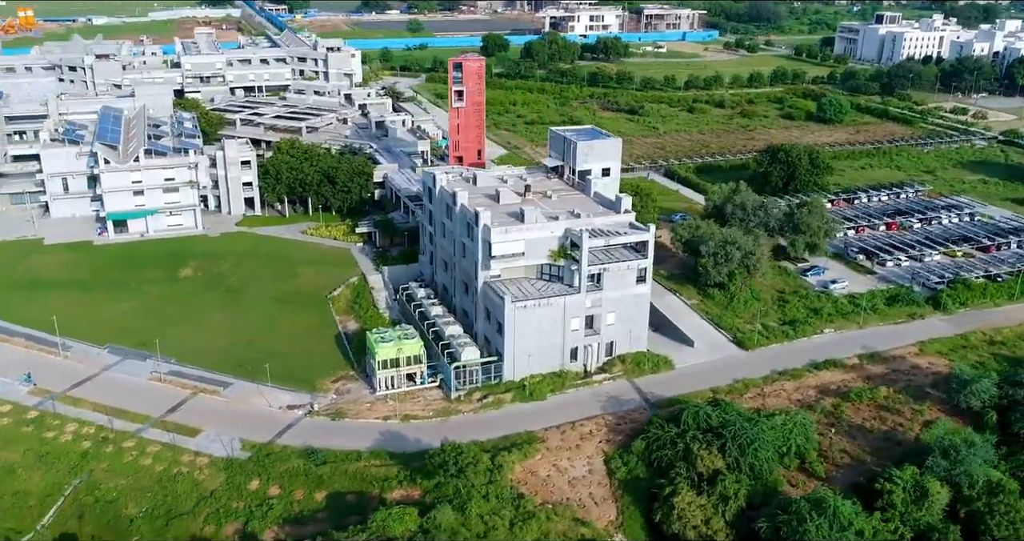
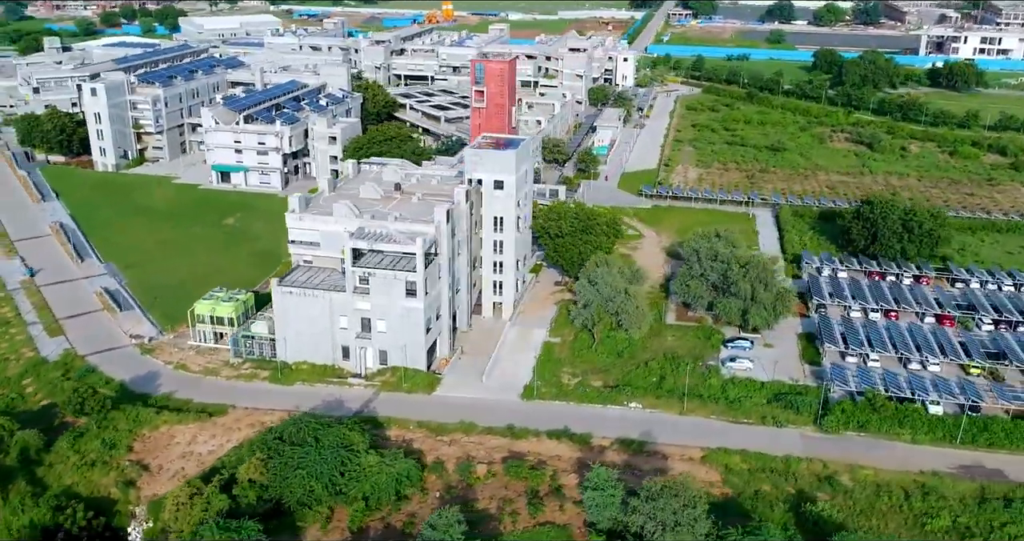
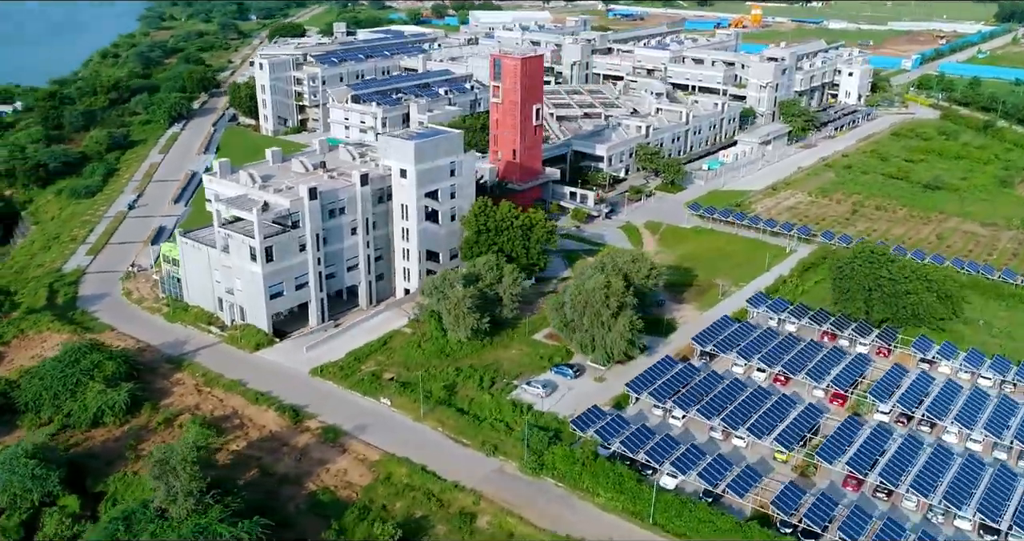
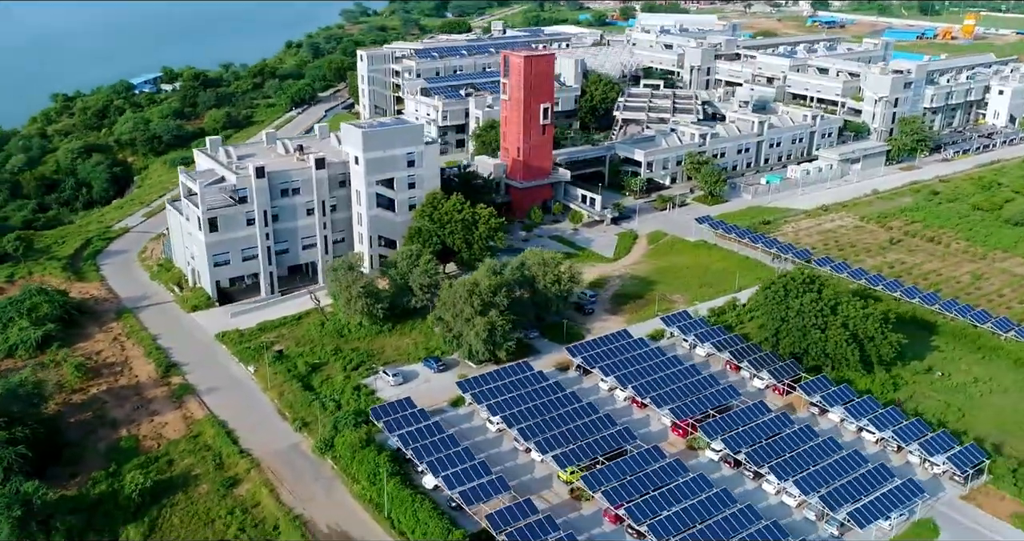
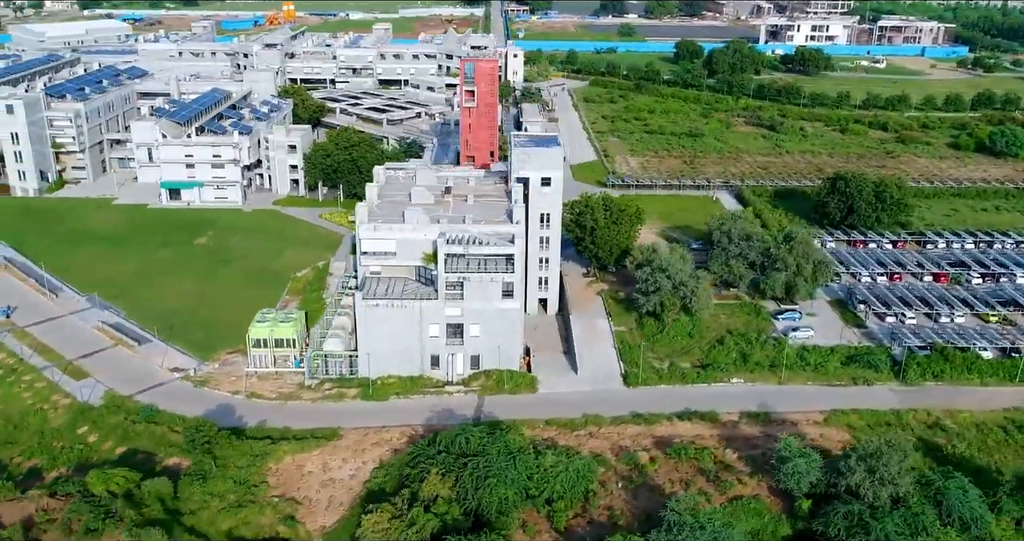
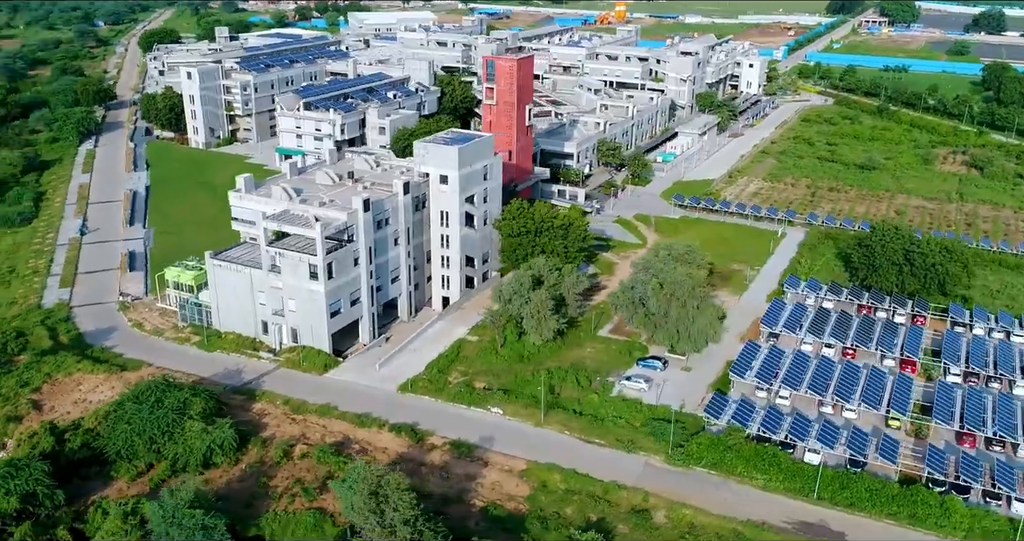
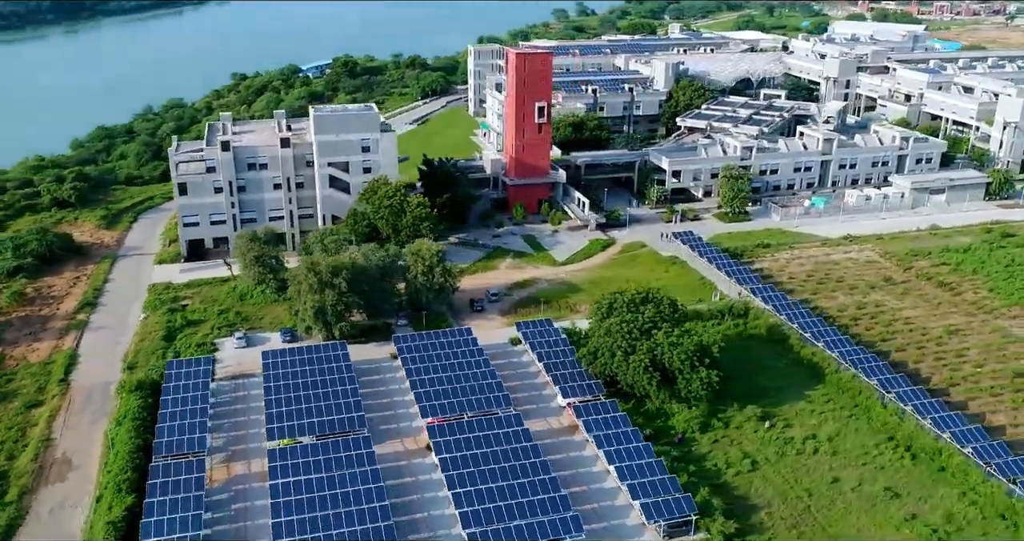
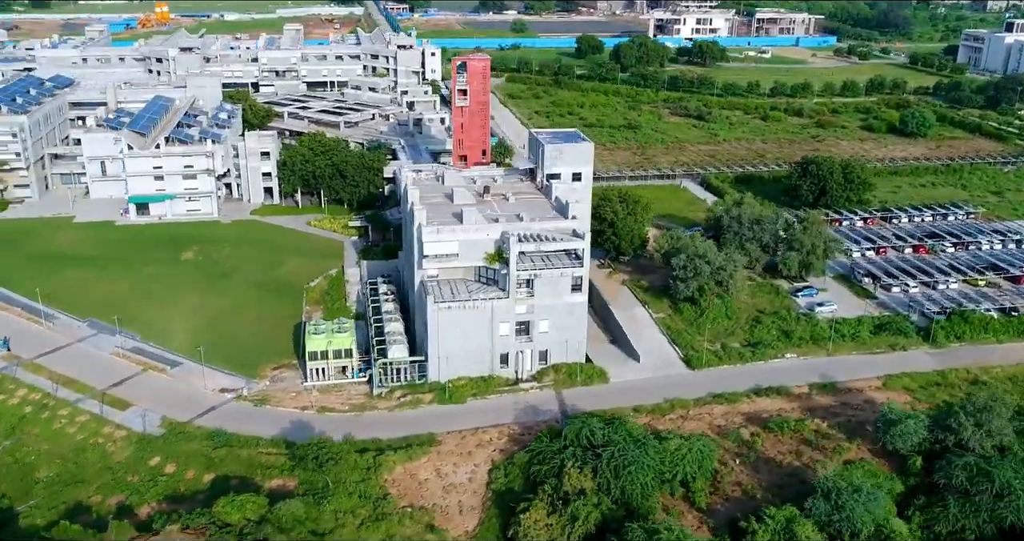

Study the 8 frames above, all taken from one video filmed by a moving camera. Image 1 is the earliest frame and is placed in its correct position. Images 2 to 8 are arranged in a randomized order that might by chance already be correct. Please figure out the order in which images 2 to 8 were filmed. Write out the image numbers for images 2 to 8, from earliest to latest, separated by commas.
8, 5, 2, 6, 3, 4, 7
